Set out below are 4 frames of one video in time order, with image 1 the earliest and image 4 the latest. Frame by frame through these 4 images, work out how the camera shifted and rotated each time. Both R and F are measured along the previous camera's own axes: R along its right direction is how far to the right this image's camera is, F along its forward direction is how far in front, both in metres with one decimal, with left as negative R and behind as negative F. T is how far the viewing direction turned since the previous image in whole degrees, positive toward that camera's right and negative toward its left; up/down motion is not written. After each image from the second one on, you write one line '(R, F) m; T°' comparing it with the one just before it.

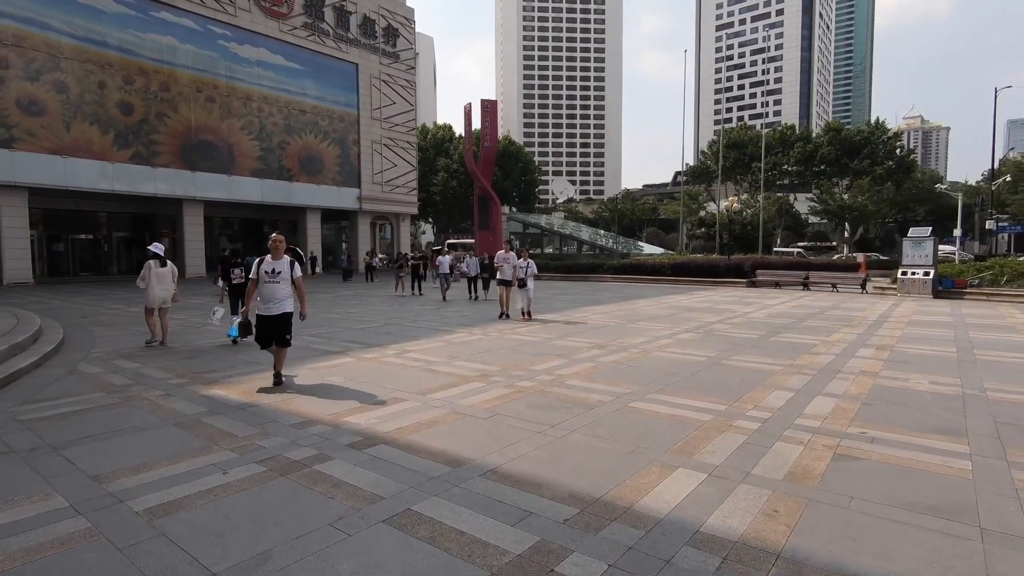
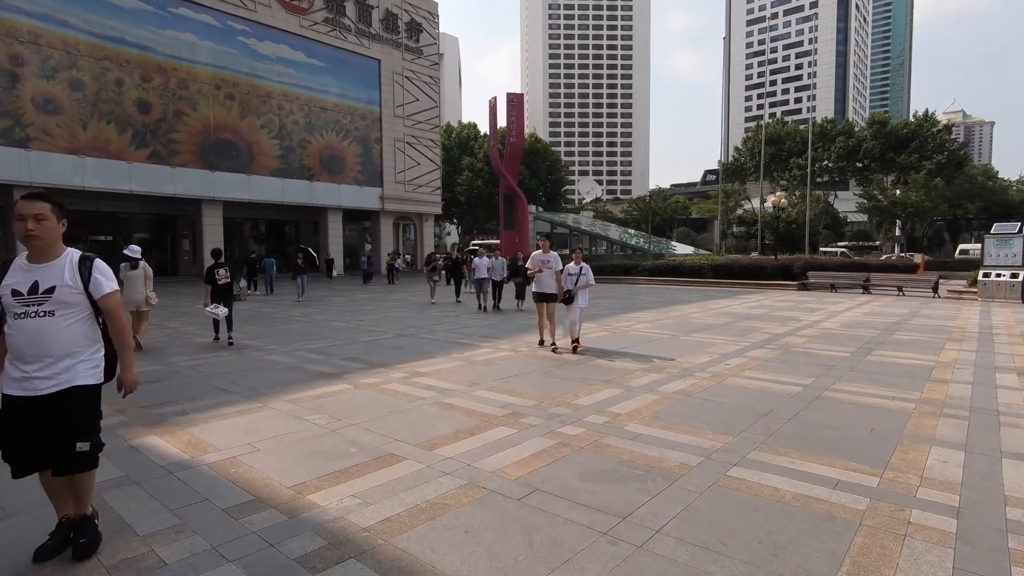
(-0.1, +1.8) m; -3°
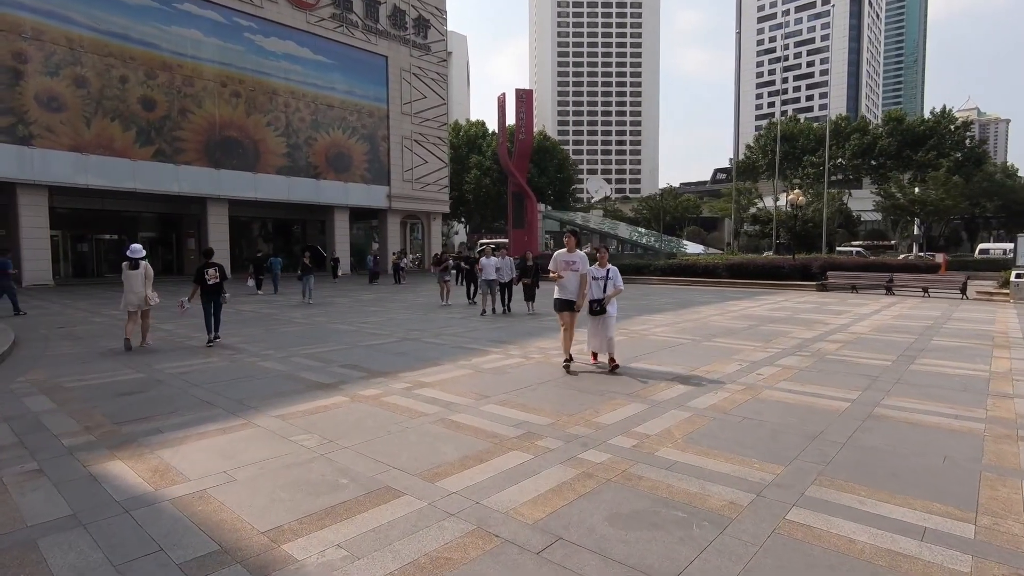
(-0.1, +0.7) m; -1°
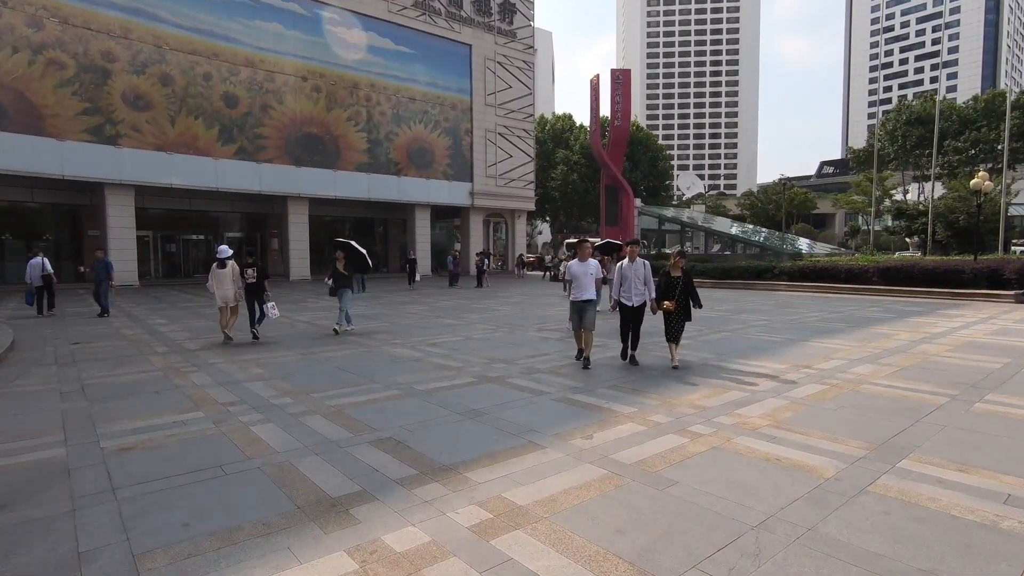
(-0.6, +3.4) m; -8°
